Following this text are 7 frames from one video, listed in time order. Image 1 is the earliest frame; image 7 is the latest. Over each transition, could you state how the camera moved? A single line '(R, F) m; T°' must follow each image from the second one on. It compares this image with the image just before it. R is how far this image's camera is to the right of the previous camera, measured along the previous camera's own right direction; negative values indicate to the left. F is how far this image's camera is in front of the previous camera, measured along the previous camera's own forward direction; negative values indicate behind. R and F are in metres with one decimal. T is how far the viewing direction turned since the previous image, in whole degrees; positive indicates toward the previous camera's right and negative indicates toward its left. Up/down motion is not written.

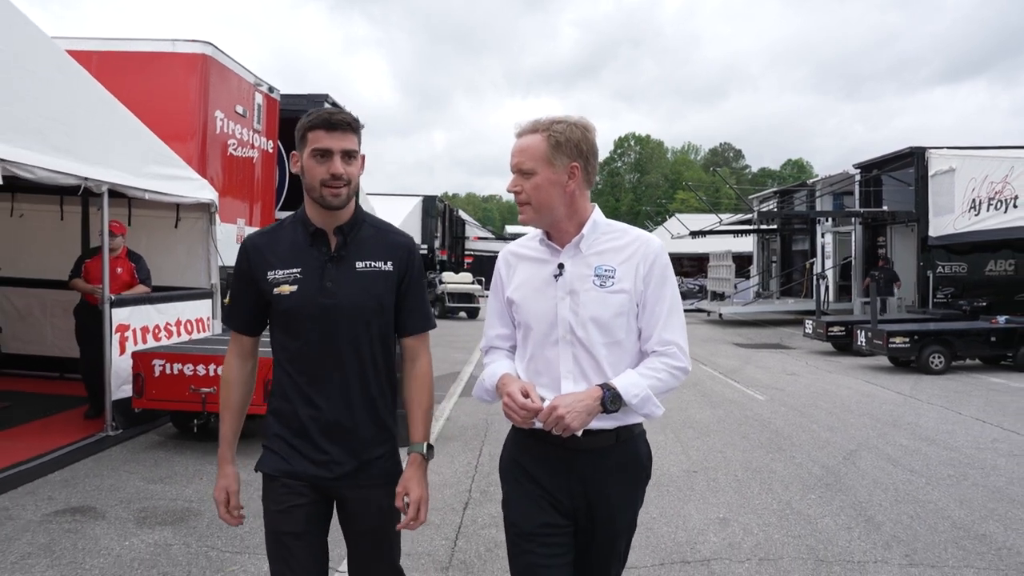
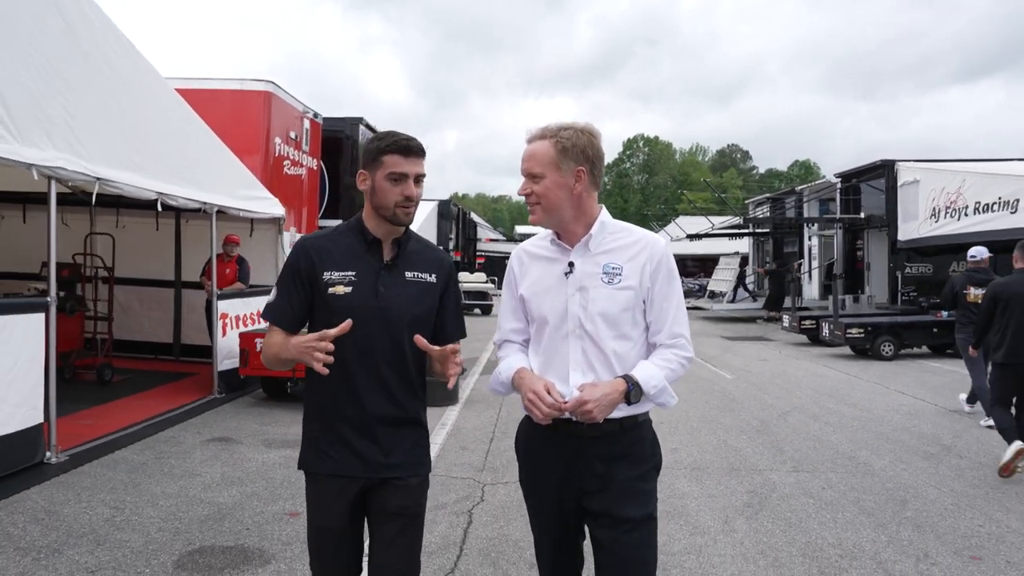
(0.0, -2.0) m; -1°
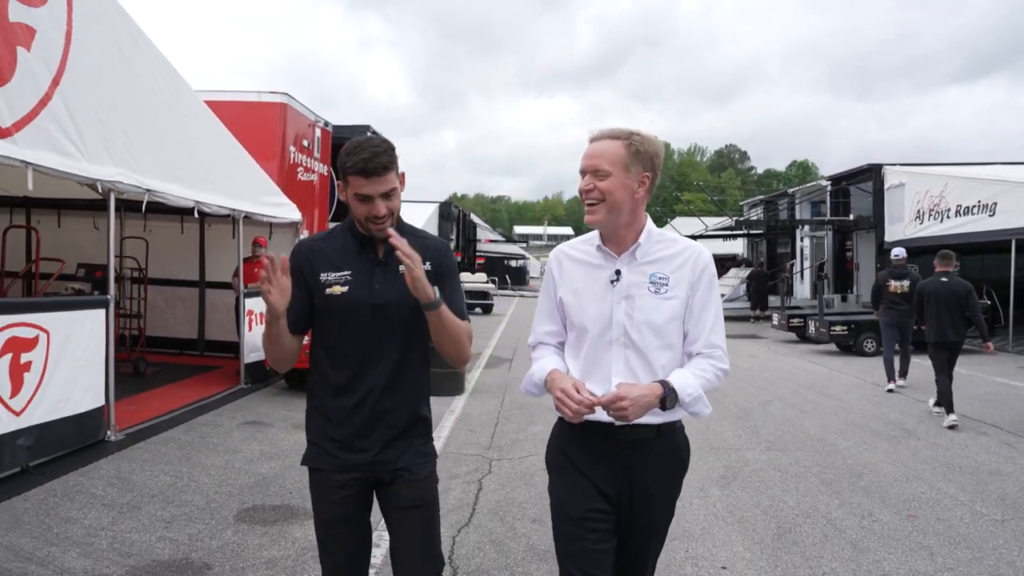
(0.0, -0.7) m; 0°
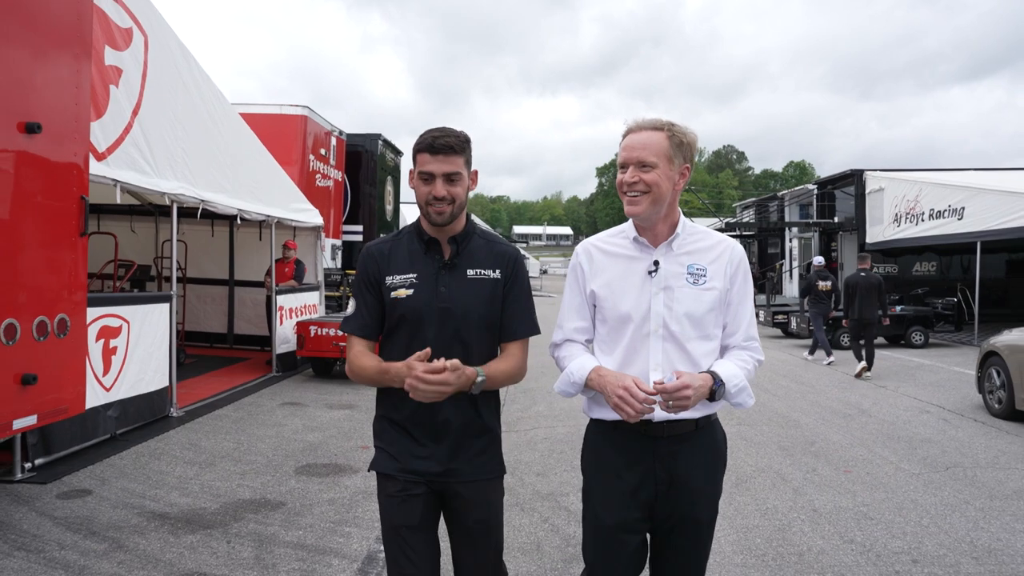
(-0.1, -1.0) m; 0°
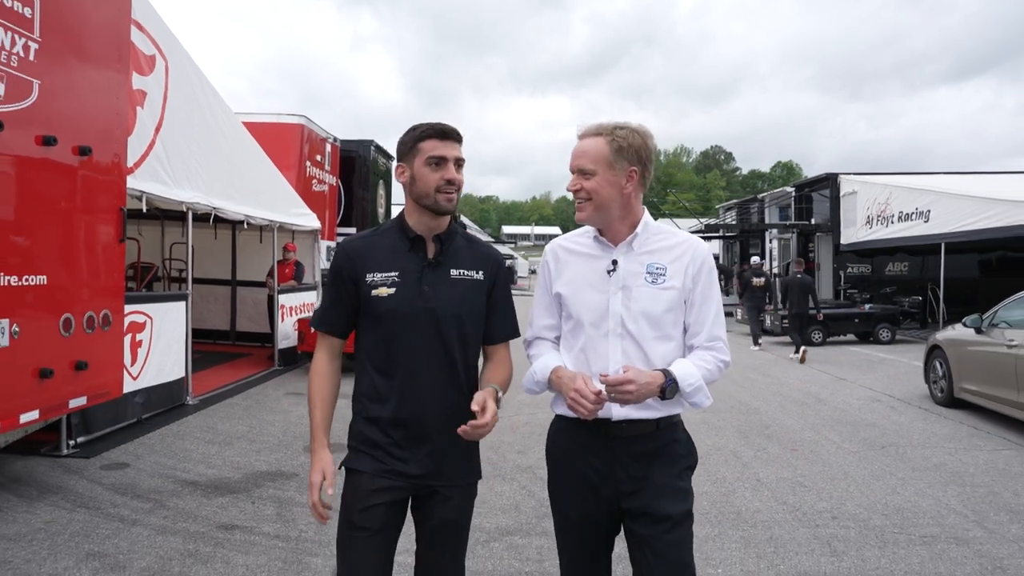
(+0.1, -0.7) m; +1°
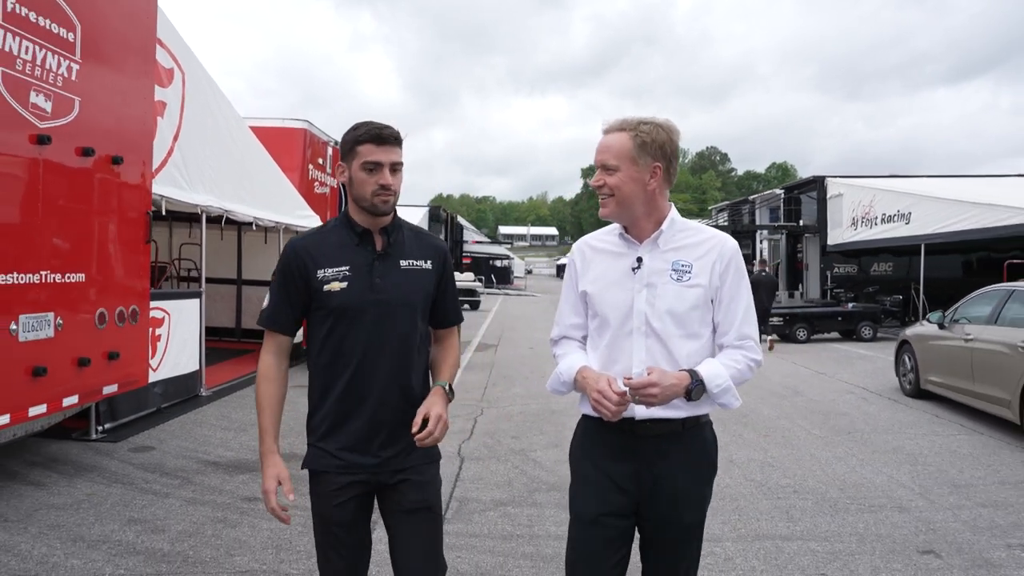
(0.0, -0.5) m; 0°
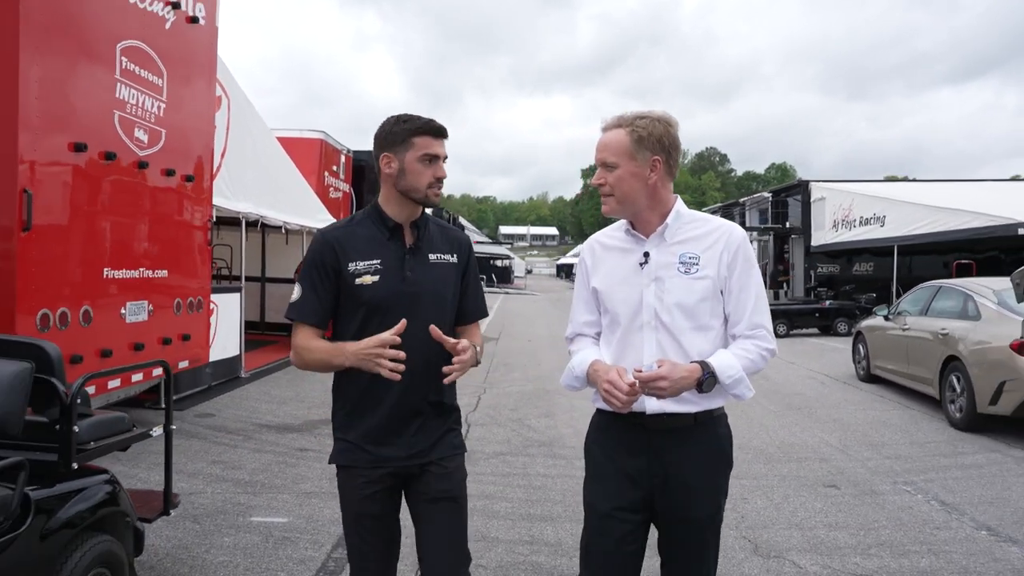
(0.0, -1.3) m; 0°
